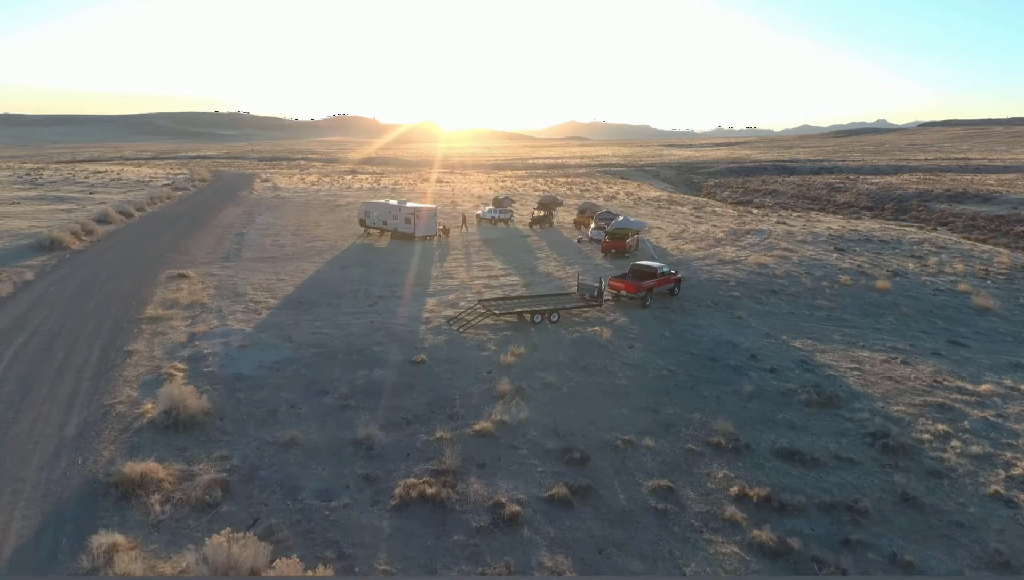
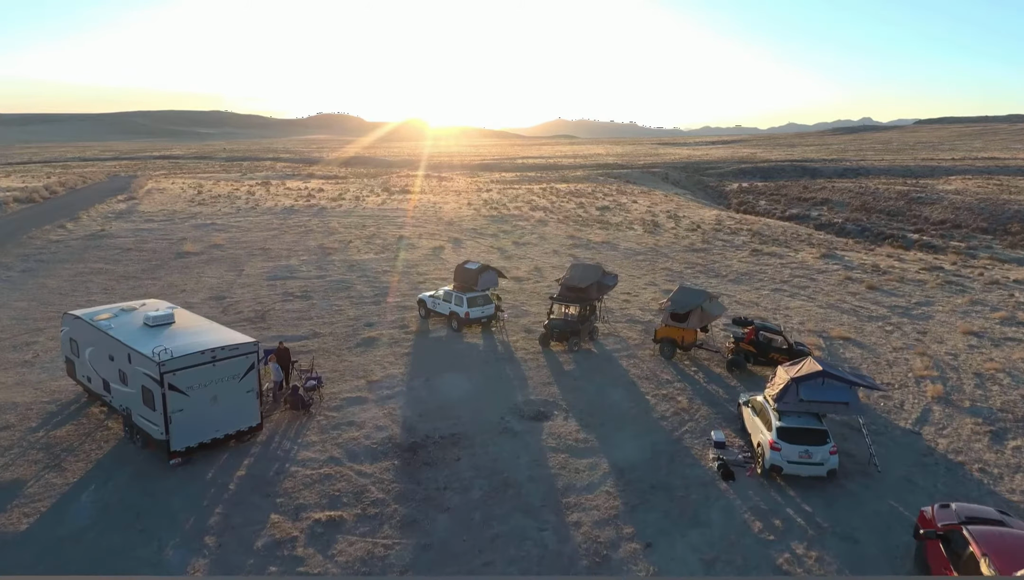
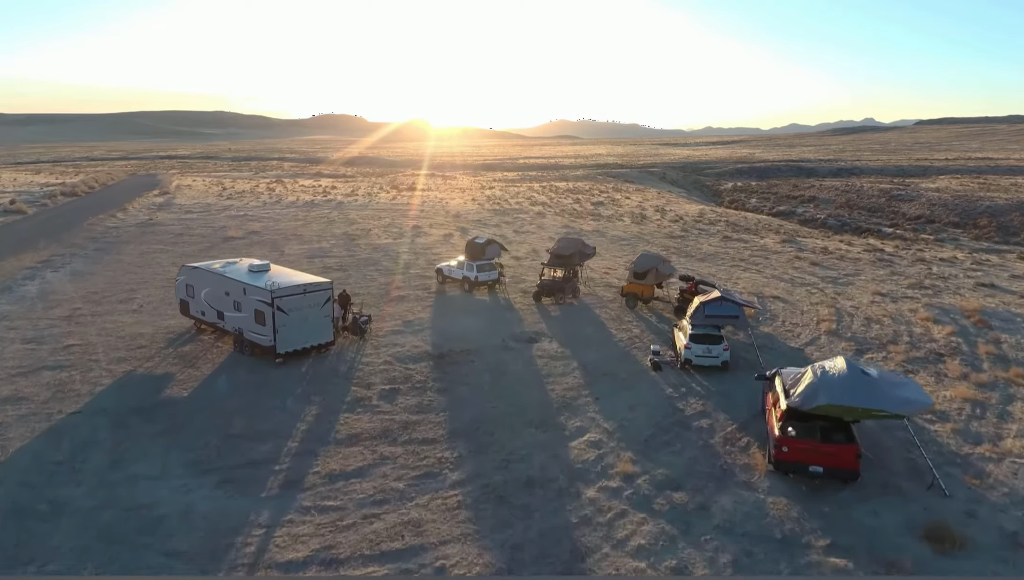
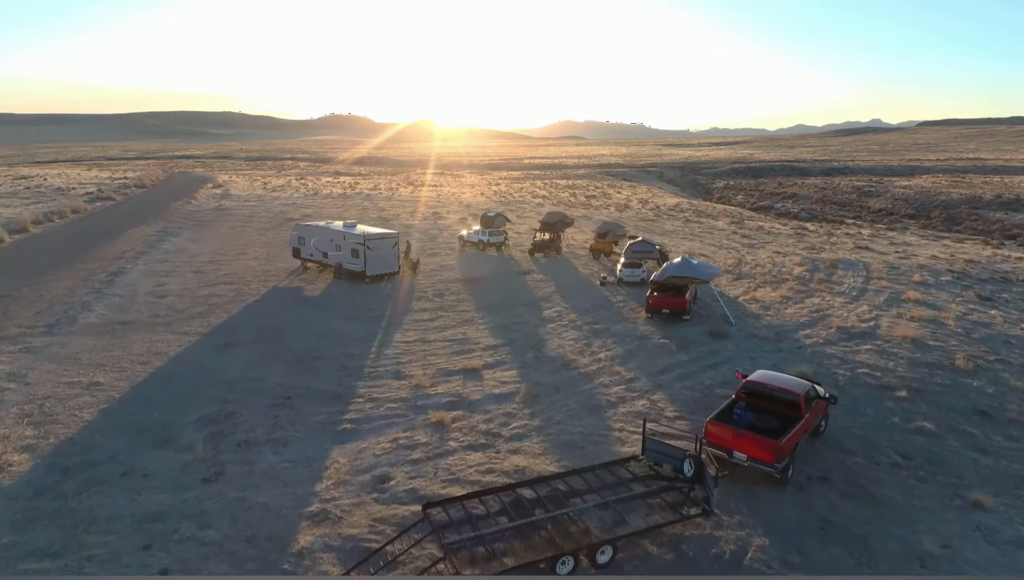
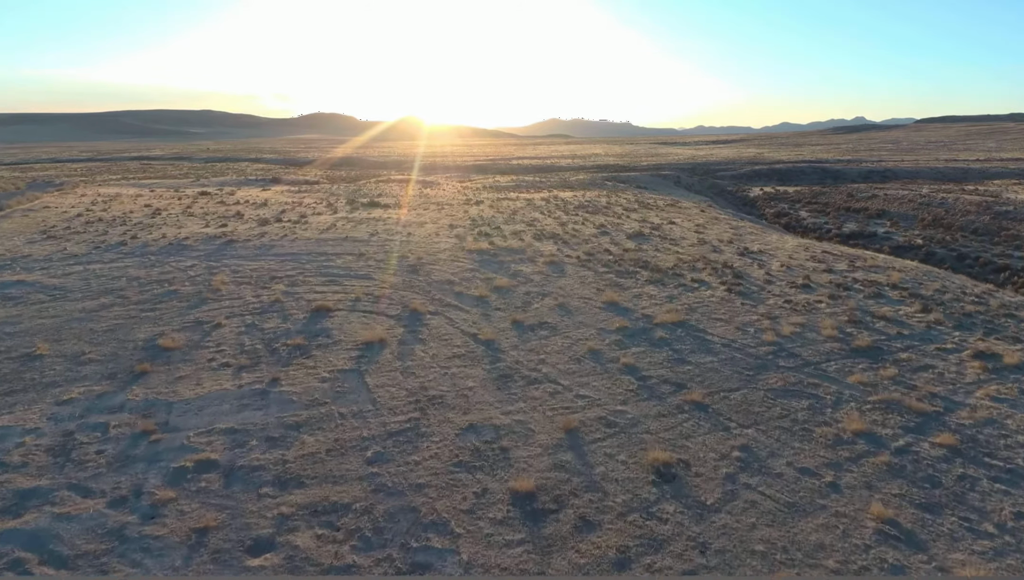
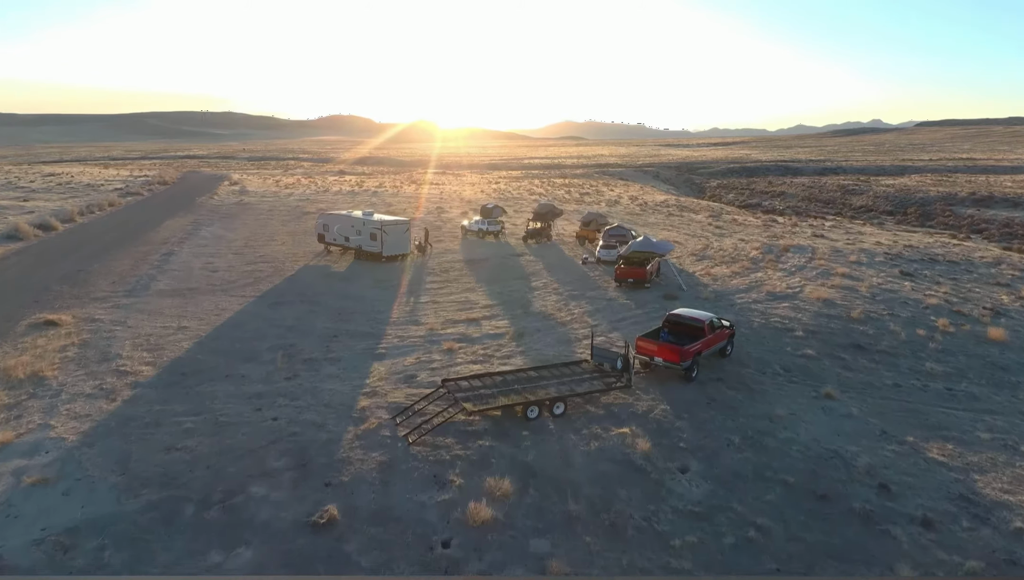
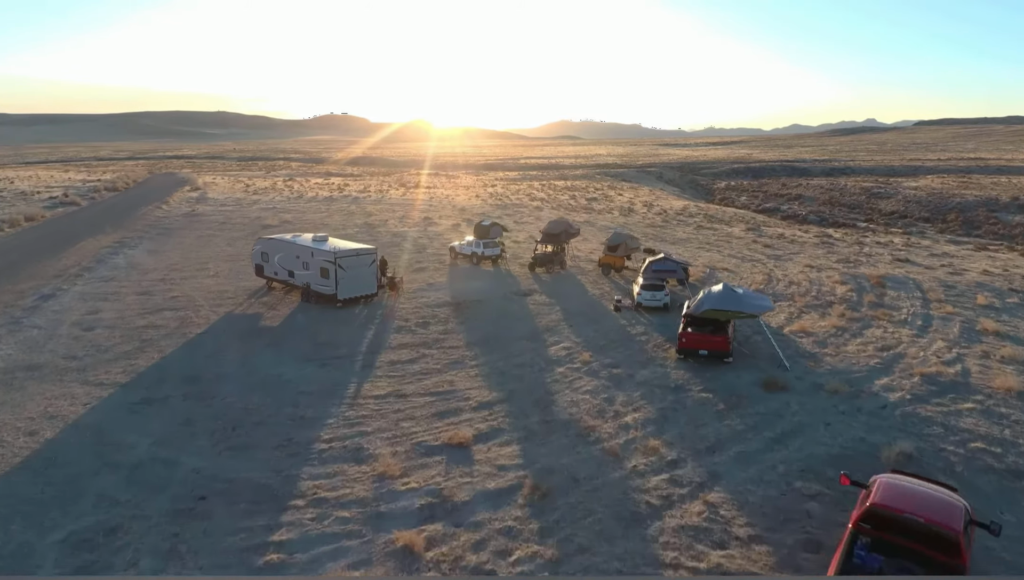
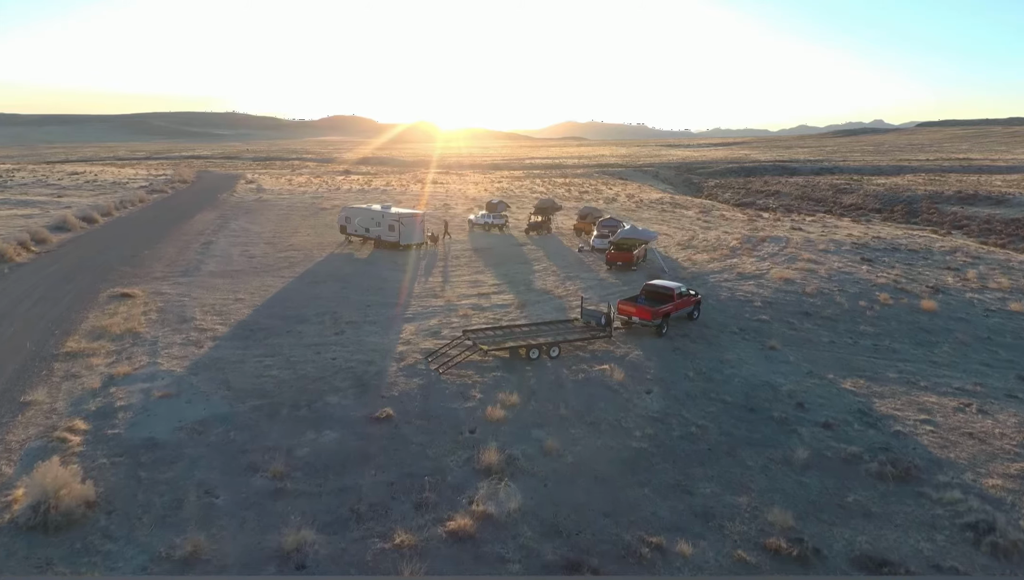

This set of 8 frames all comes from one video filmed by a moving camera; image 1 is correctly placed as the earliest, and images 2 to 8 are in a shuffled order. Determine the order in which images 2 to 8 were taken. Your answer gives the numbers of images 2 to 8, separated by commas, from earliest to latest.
8, 6, 4, 7, 3, 2, 5
